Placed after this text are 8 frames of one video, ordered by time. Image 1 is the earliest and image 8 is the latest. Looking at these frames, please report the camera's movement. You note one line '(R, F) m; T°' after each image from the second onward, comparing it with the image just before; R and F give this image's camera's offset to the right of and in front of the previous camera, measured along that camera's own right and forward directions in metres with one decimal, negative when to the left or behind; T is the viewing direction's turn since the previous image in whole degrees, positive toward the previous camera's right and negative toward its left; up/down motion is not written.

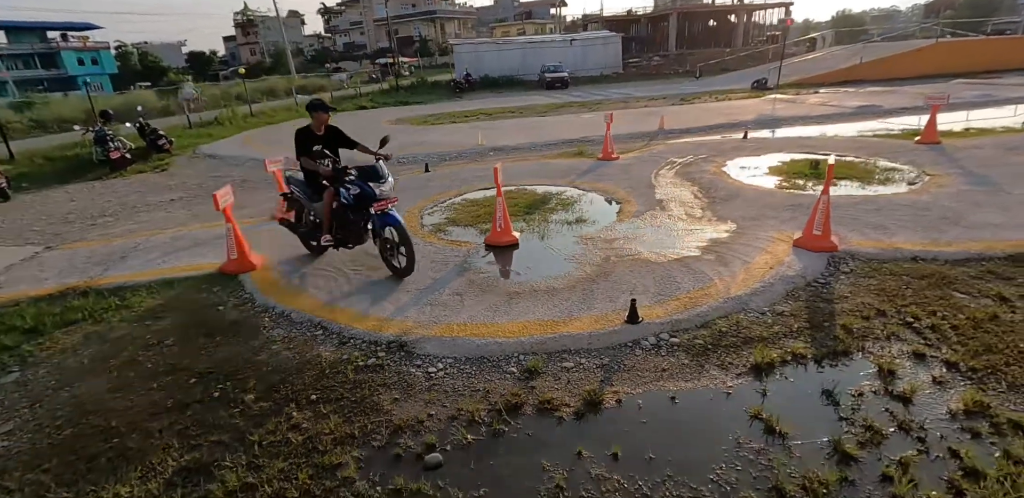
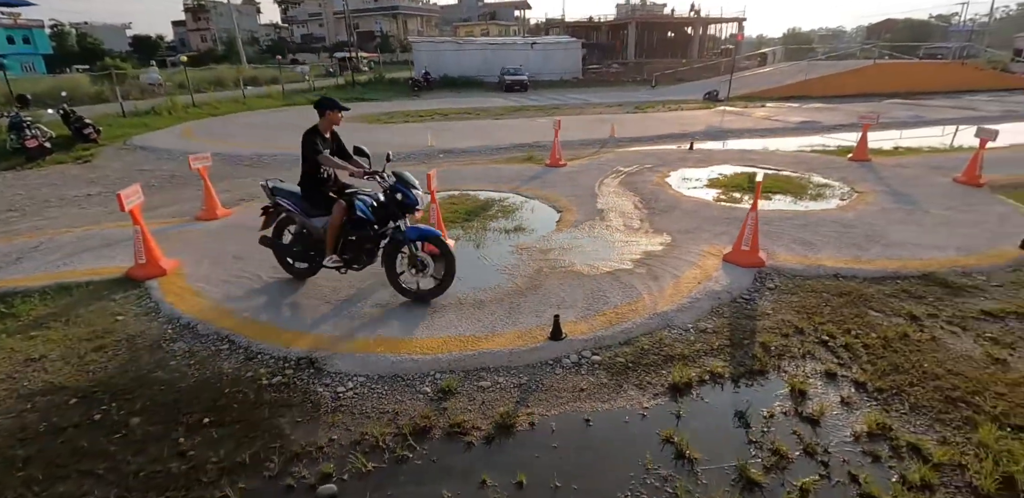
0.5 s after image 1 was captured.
(+0.3, +0.1) m; +4°
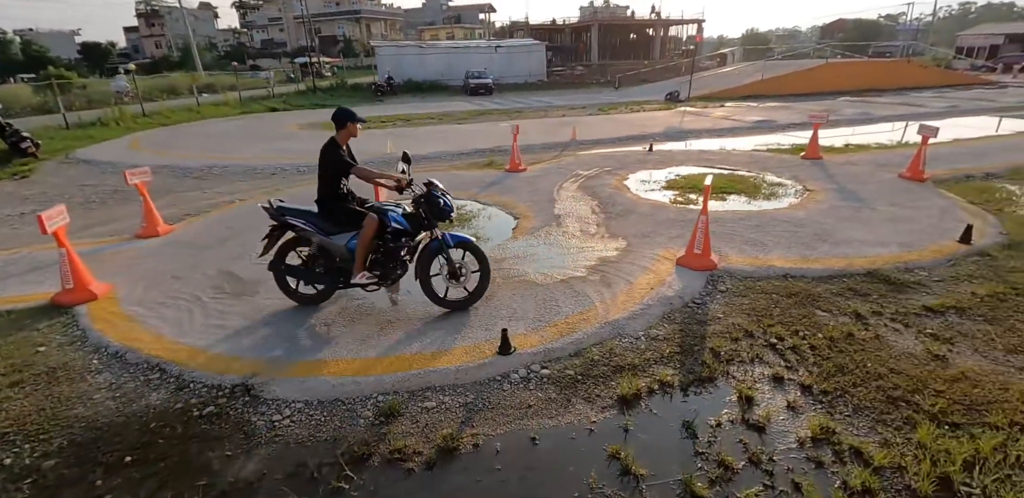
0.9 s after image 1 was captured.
(+0.2, +0.1) m; +3°
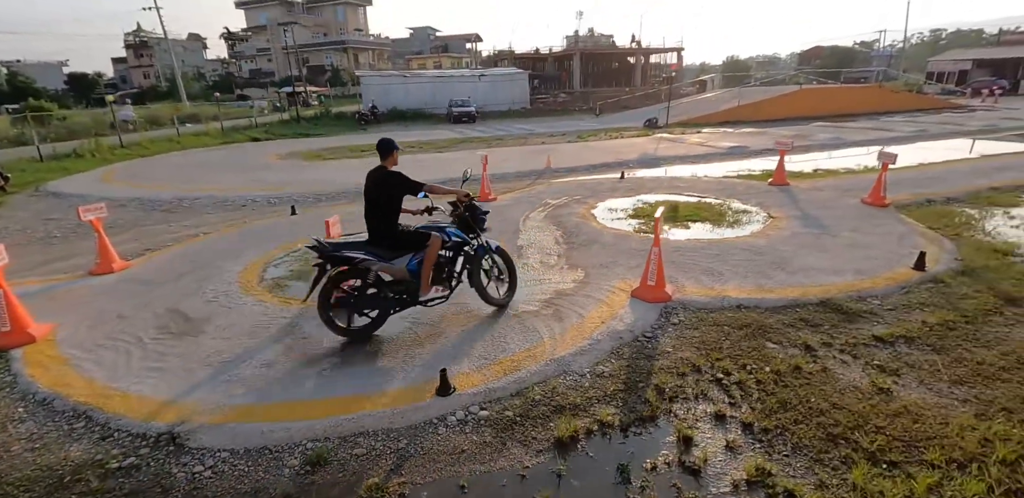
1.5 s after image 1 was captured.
(+0.4, 0.0) m; +1°
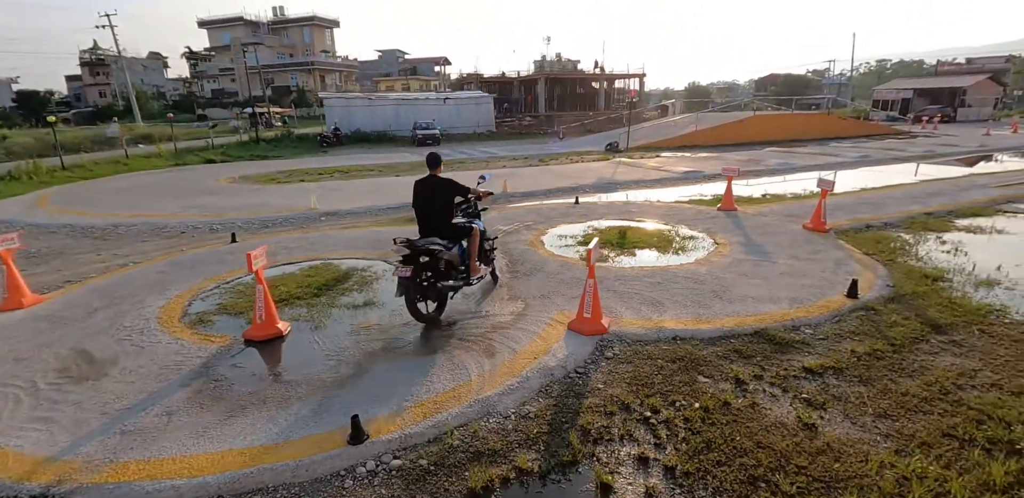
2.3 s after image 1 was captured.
(+0.4, +0.1) m; +3°
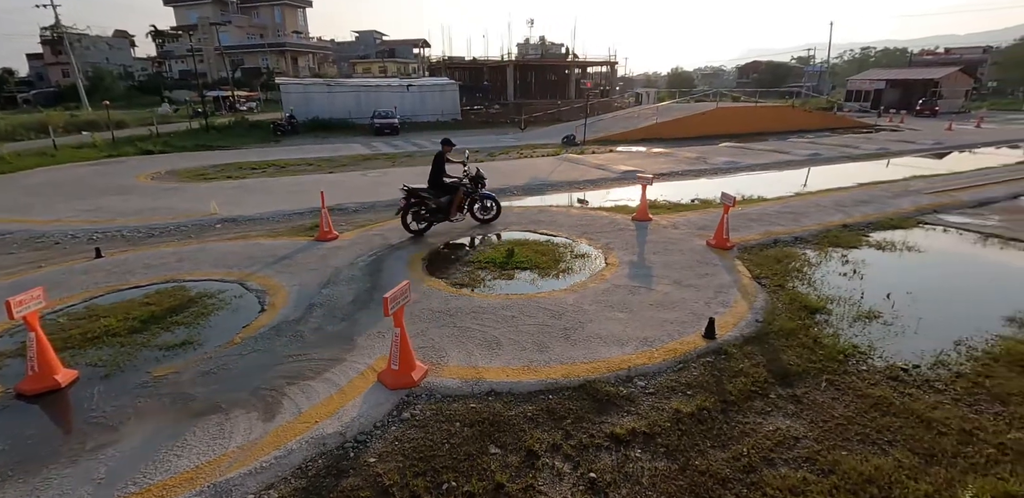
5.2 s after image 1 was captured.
(+1.5, +0.4) m; +1°
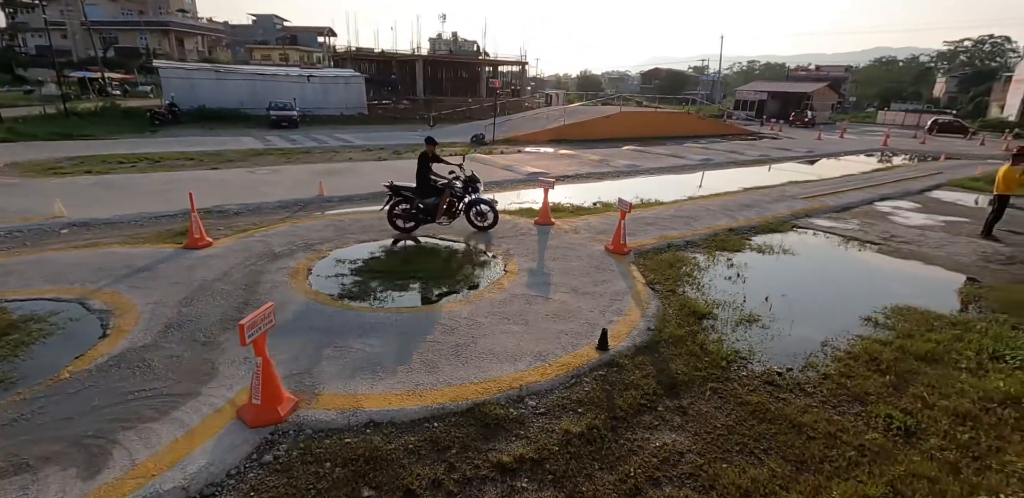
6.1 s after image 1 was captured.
(+0.3, +0.2) m; +10°
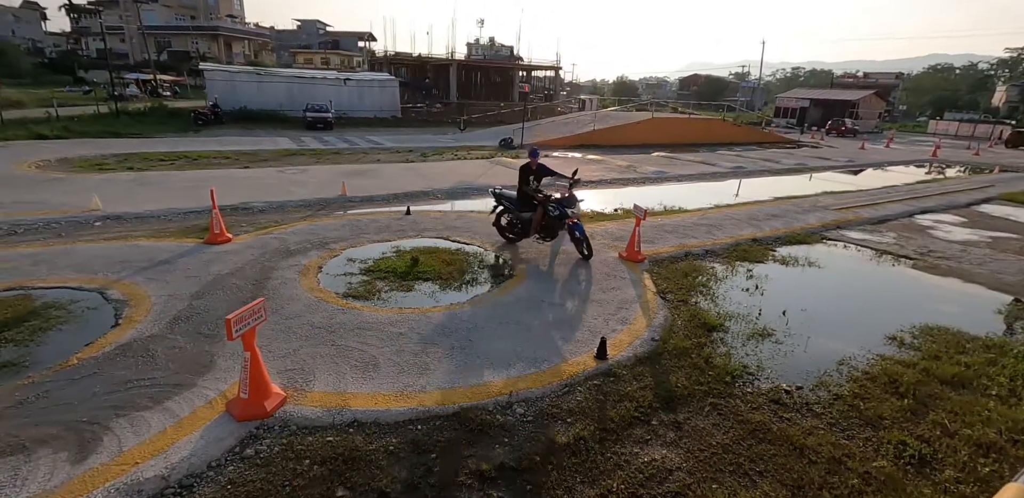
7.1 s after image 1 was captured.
(+0.3, +0.1) m; -4°
